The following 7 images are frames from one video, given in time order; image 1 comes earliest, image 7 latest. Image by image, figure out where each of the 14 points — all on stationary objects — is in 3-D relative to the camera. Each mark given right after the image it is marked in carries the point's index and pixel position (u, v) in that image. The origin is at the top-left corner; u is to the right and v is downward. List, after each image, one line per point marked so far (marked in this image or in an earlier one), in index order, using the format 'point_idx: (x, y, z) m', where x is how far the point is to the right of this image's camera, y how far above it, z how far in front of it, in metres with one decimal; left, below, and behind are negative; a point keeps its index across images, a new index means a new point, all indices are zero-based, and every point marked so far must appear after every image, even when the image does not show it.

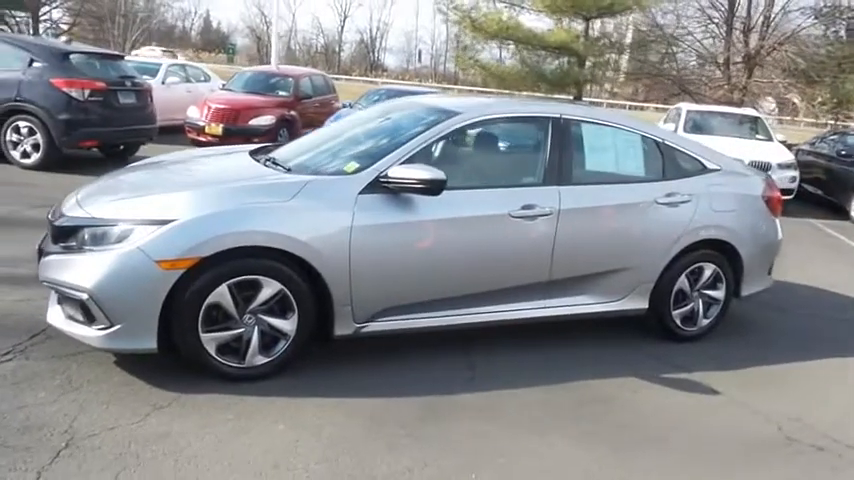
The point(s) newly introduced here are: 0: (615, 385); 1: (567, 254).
0: (+1.1, -0.8, +4.8) m
1: (+0.8, -0.1, +5.0) m
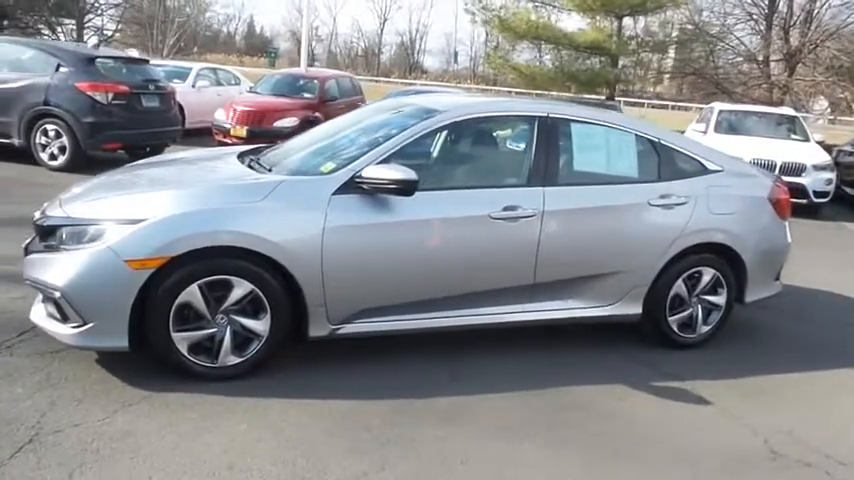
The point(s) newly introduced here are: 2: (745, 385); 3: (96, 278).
0: (+0.9, -0.8, +4.7) m
1: (+0.7, -0.1, +4.9) m
2: (+1.9, -0.9, +5.0) m
3: (-1.6, -0.2, +4.1) m
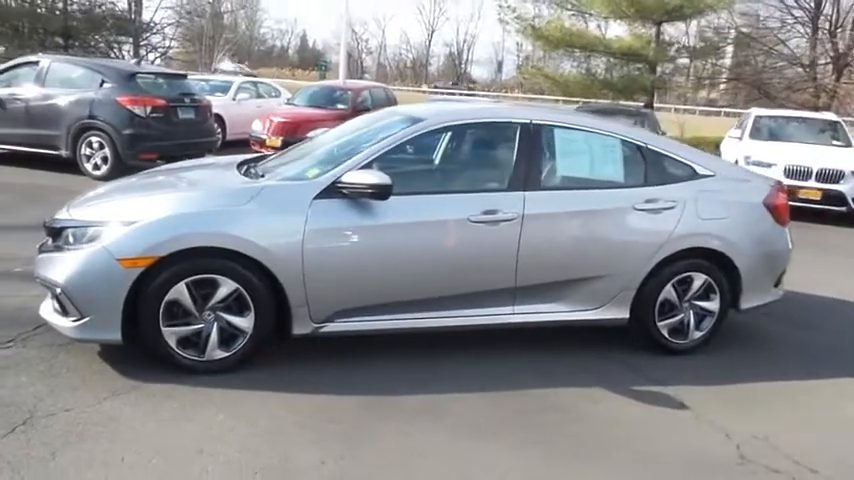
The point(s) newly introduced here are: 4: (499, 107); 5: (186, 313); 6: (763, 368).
0: (+0.8, -0.9, +4.8) m
1: (+0.6, -0.1, +5.0) m
2: (+1.8, -0.9, +5.0) m
3: (-1.8, -0.2, +4.4) m
4: (+0.5, +0.8, +5.3) m
5: (-1.3, -0.4, +4.6) m
6: (+2.1, -0.8, +5.3) m
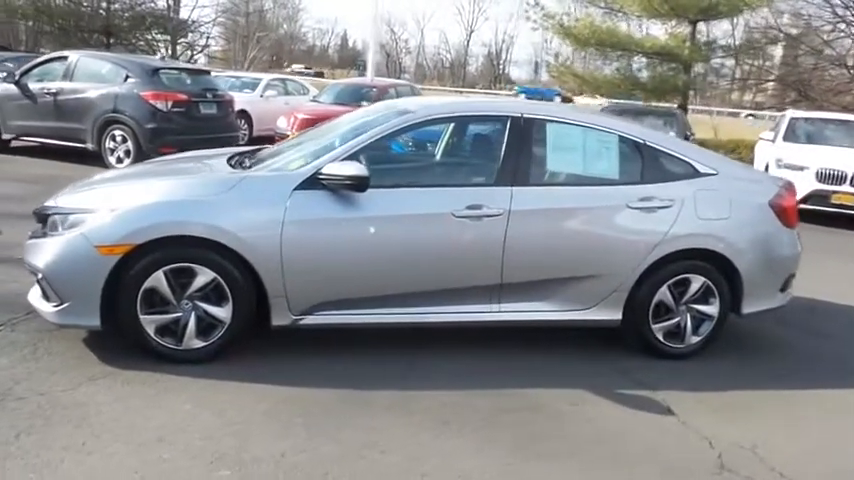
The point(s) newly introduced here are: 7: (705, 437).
0: (+0.7, -0.8, +4.6) m
1: (+0.5, -0.1, +4.9) m
2: (+1.7, -0.9, +4.8) m
3: (-1.9, -0.1, +4.4) m
4: (+0.4, +0.9, +5.2) m
5: (-1.4, -0.3, +4.6) m
6: (+2.0, -0.8, +5.1) m
7: (+1.4, -1.0, +4.3) m
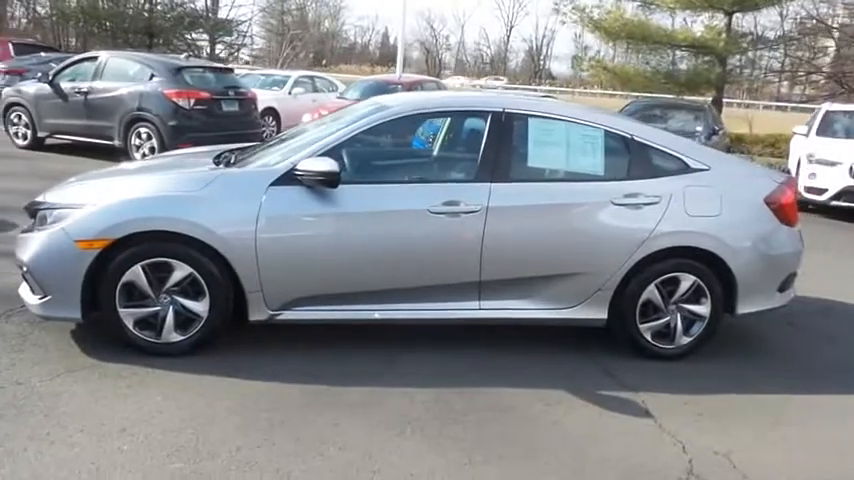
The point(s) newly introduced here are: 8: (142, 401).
0: (+0.6, -0.8, +4.6) m
1: (+0.4, -0.1, +4.8) m
2: (+1.5, -0.9, +4.6) m
3: (-2.0, -0.1, +4.6) m
4: (+0.3, +0.9, +5.1) m
5: (-1.6, -0.3, +4.7) m
6: (+1.9, -0.8, +4.9) m
7: (+1.2, -1.0, +4.2) m
8: (-1.4, -0.8, +4.2) m
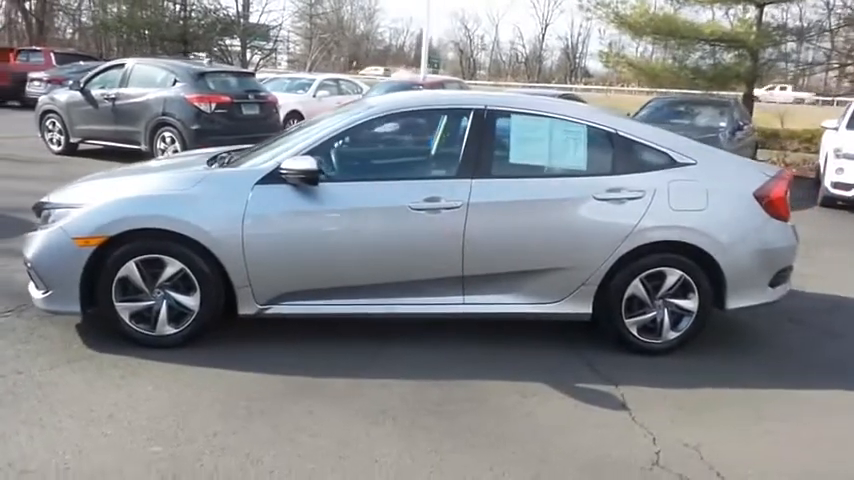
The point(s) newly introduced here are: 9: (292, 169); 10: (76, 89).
0: (+0.5, -0.8, +4.6) m
1: (+0.3, -0.1, +4.9) m
2: (+1.4, -0.9, +4.6) m
3: (-2.1, -0.1, +4.8) m
4: (+0.3, +0.9, +5.2) m
5: (-1.7, -0.3, +4.9) m
6: (+1.8, -0.8, +4.9) m
7: (+1.1, -1.0, +4.2) m
8: (-1.6, -0.8, +4.4) m
9: (-0.7, +0.4, +4.7) m
10: (-4.7, +2.0, +11.4) m
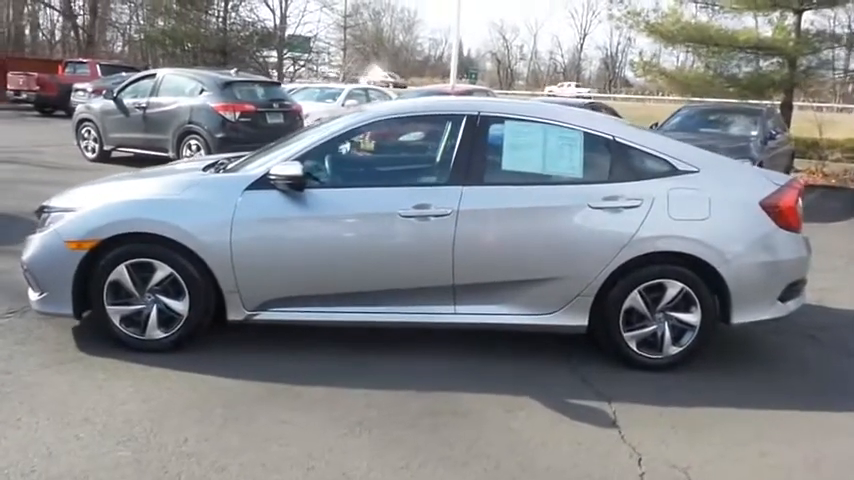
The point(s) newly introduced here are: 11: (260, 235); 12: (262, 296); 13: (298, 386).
0: (+0.4, -0.8, +4.5) m
1: (+0.2, -0.1, +4.7) m
2: (+1.3, -0.9, +4.4) m
3: (-2.2, -0.1, +4.8) m
4: (+0.2, +0.9, +5.1) m
5: (-1.7, -0.3, +4.9) m
6: (+1.8, -0.9, +4.7) m
7: (+1.0, -1.0, +4.0) m
8: (-1.6, -0.8, +4.4) m
9: (-0.8, +0.4, +4.7) m
10: (-4.3, +2.0, +11.7) m
11: (-0.9, 0.0, +4.7) m
12: (-0.9, -0.3, +4.8) m
13: (-0.7, -0.8, +4.6) m
